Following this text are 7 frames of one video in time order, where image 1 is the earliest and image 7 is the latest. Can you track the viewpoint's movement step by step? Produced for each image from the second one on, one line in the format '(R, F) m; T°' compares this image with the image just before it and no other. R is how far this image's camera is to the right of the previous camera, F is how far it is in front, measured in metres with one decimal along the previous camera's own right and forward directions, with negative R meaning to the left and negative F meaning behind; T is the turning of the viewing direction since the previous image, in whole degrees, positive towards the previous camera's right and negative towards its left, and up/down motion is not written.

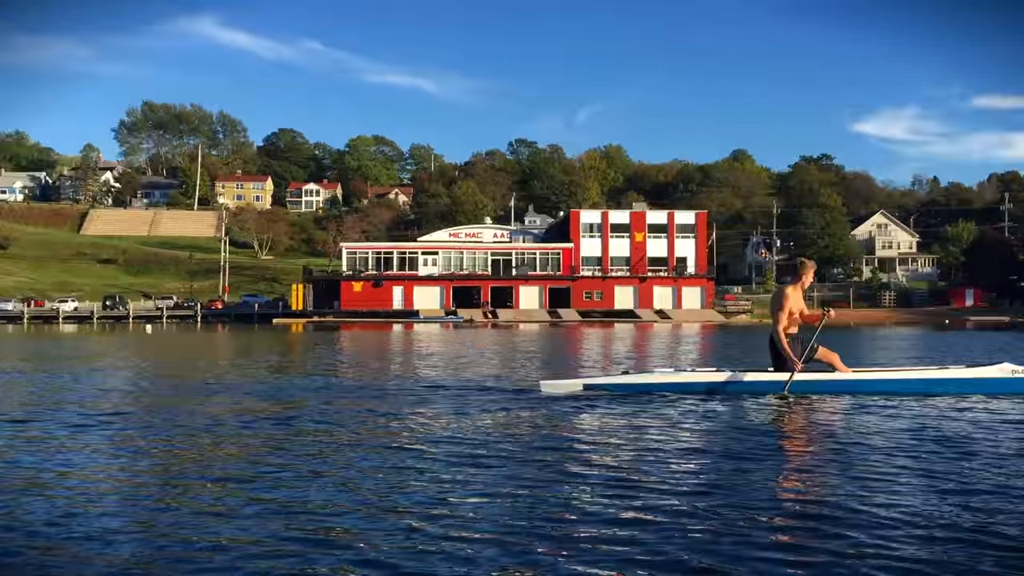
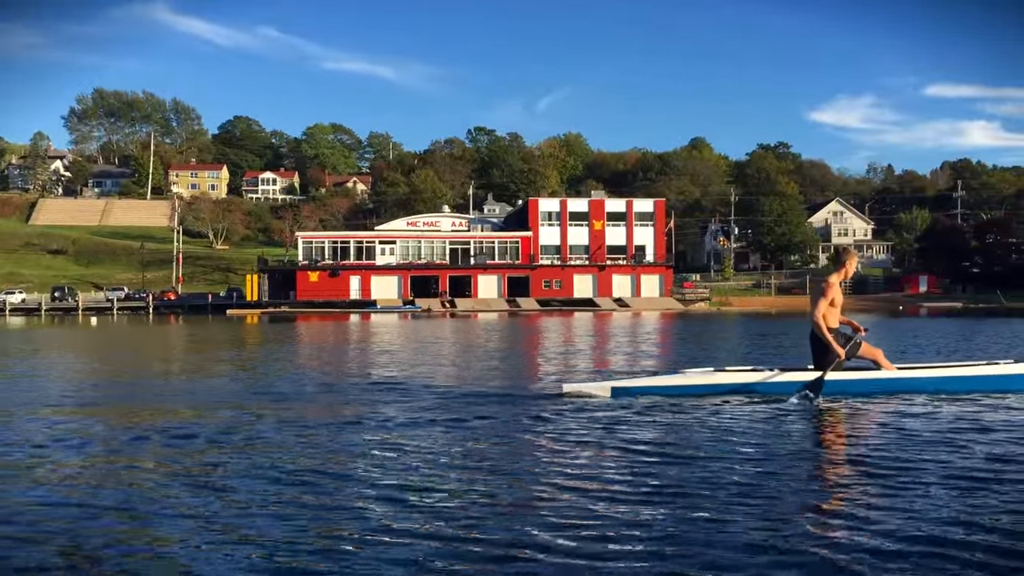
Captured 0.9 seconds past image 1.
(+0.3, +0.3) m; +2°
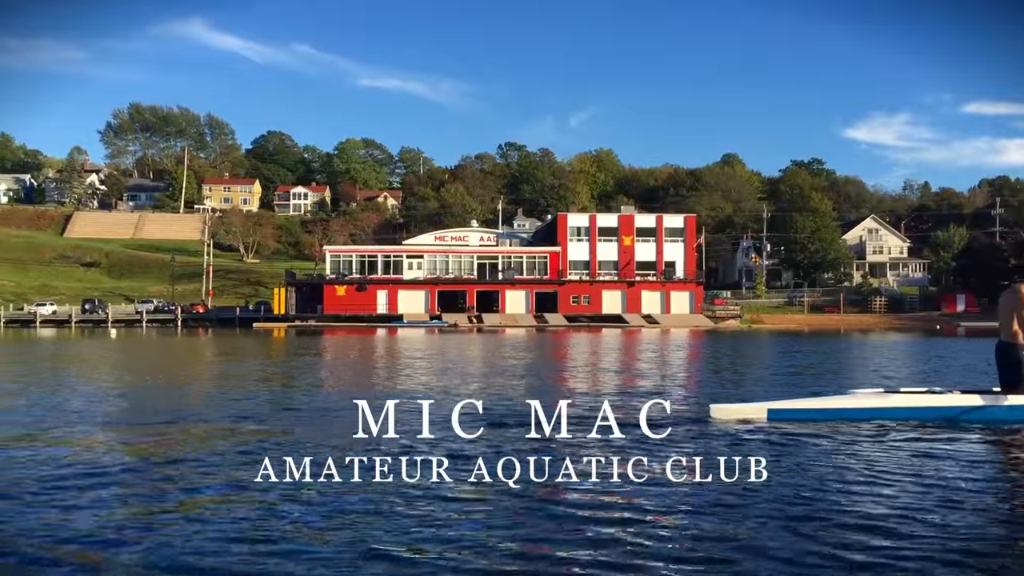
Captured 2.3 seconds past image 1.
(+0.2, +0.5) m; -2°
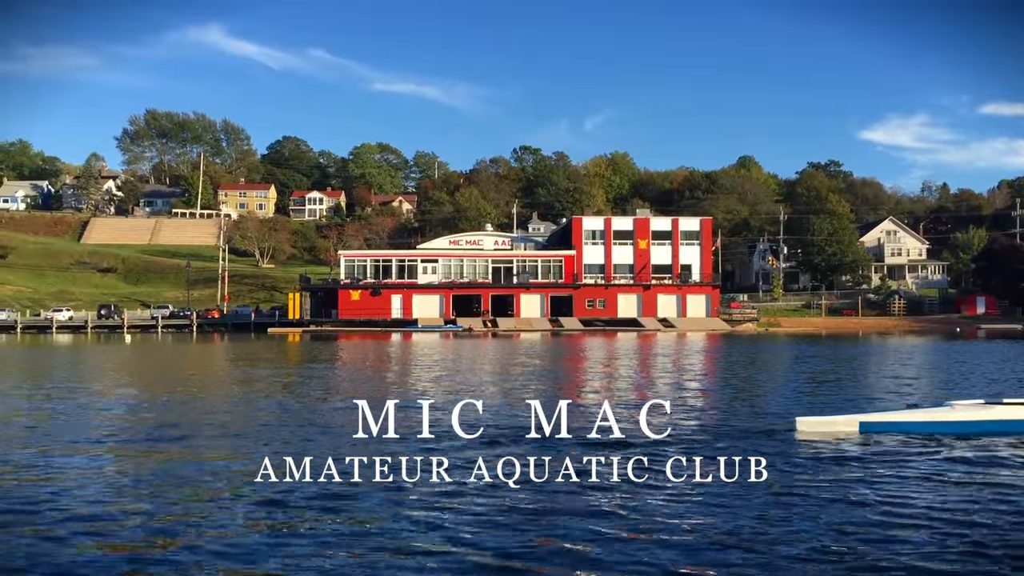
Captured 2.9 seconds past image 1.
(0.0, +0.3) m; -1°
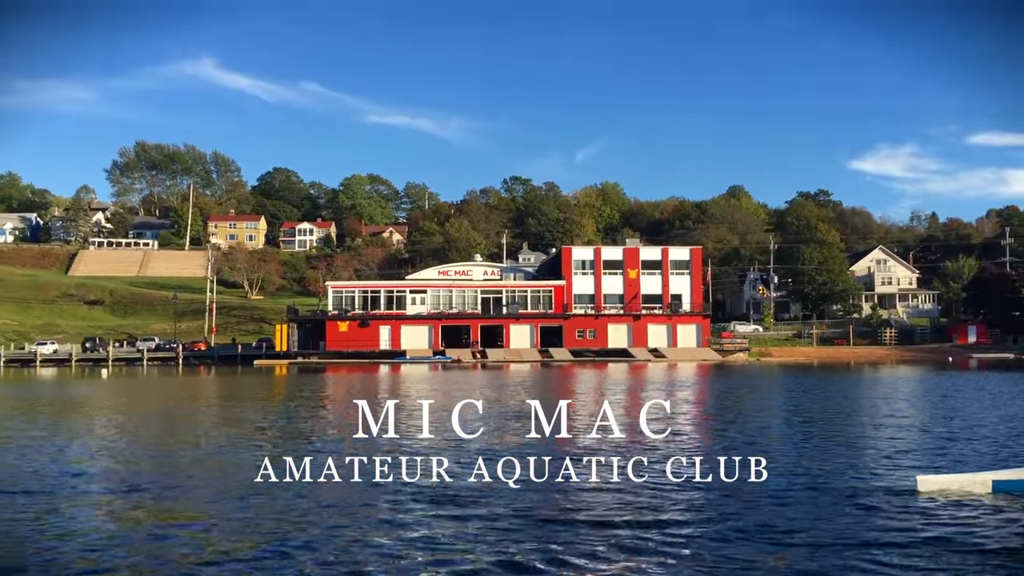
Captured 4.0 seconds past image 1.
(+0.2, +0.4) m; 0°
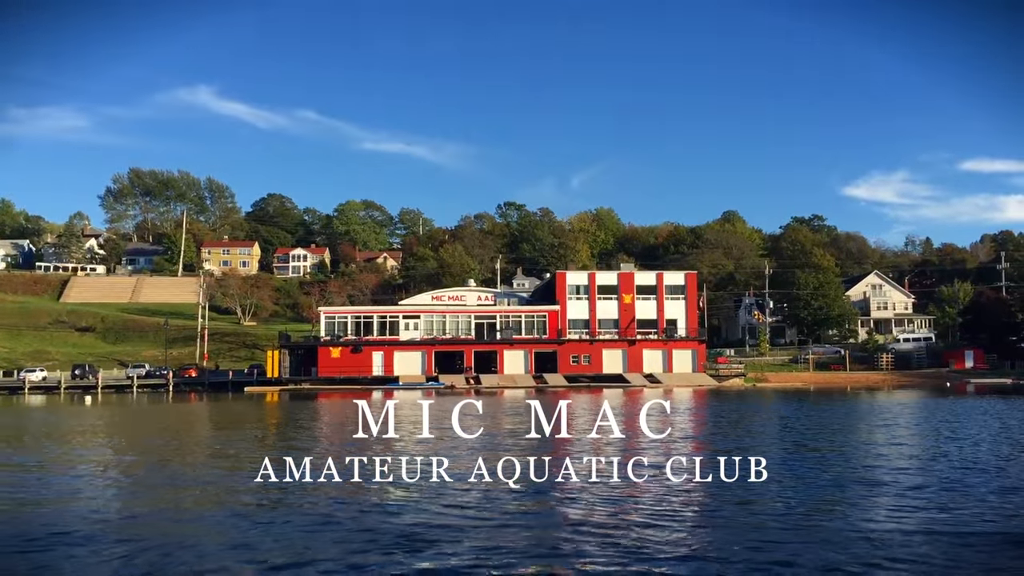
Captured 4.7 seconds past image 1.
(+0.1, +0.4) m; 0°
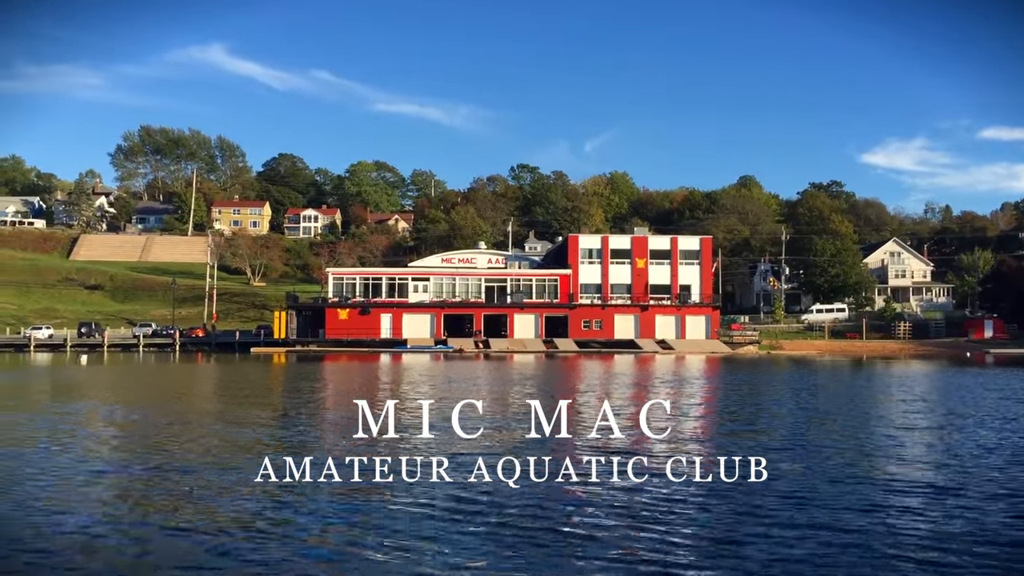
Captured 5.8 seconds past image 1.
(+0.1, +1.1) m; -1°
